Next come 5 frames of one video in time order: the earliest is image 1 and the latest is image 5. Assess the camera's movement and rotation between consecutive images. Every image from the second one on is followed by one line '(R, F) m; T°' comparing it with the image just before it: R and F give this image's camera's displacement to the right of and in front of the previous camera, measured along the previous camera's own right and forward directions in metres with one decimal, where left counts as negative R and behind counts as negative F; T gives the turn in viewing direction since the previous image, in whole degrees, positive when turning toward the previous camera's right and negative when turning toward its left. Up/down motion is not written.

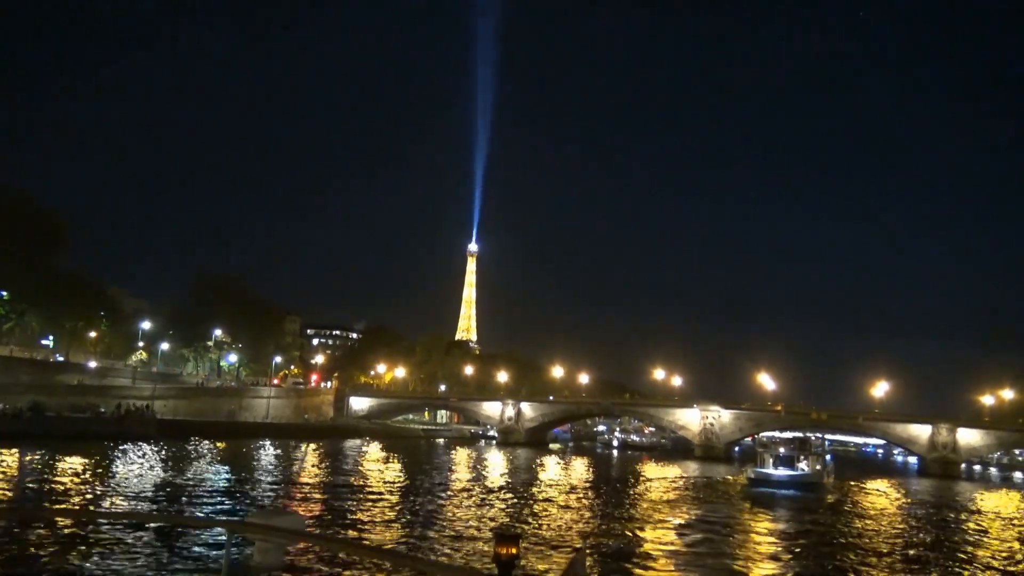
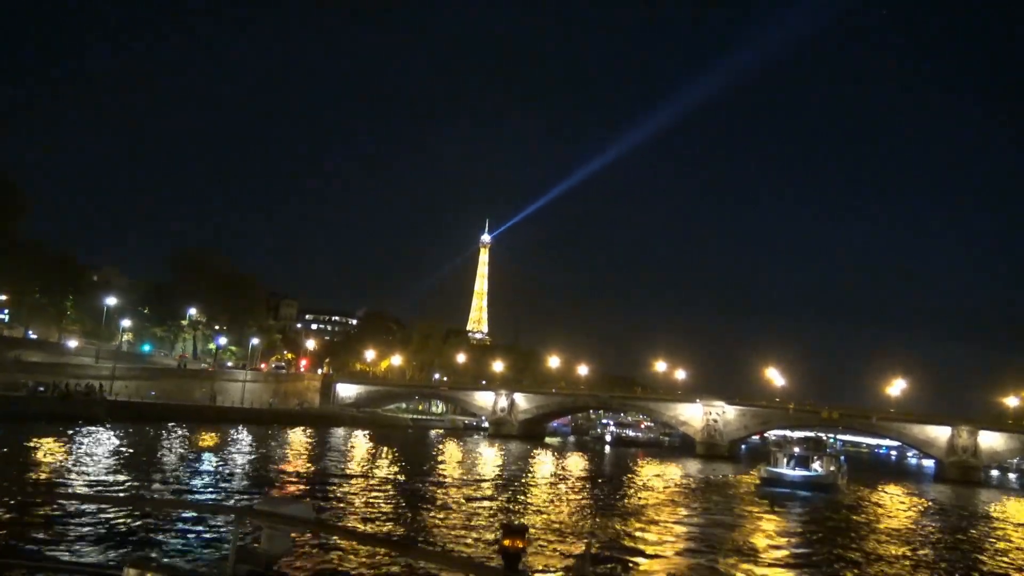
(+1.2, +3.2) m; -1°
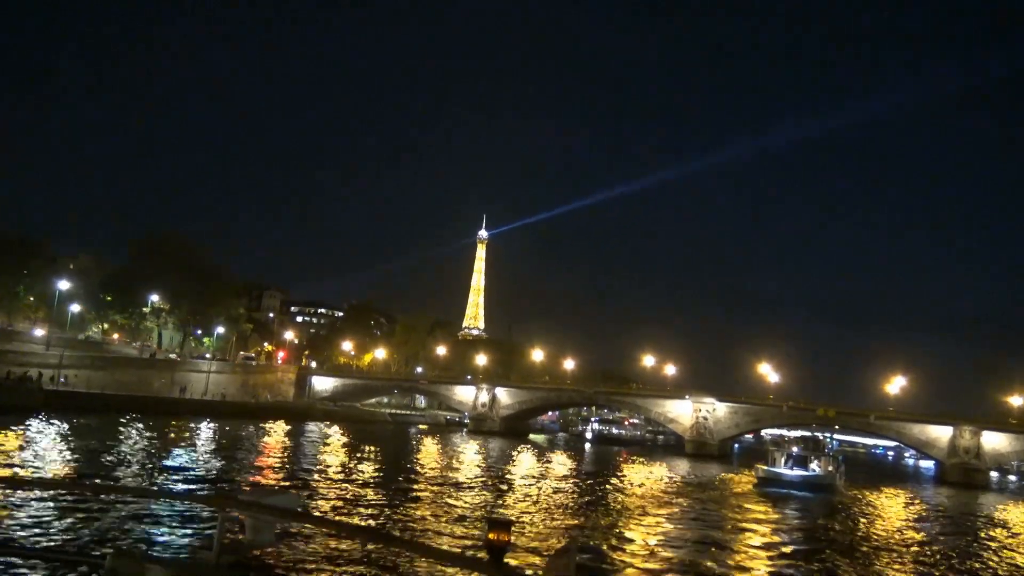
(+1.0, +2.5) m; 0°
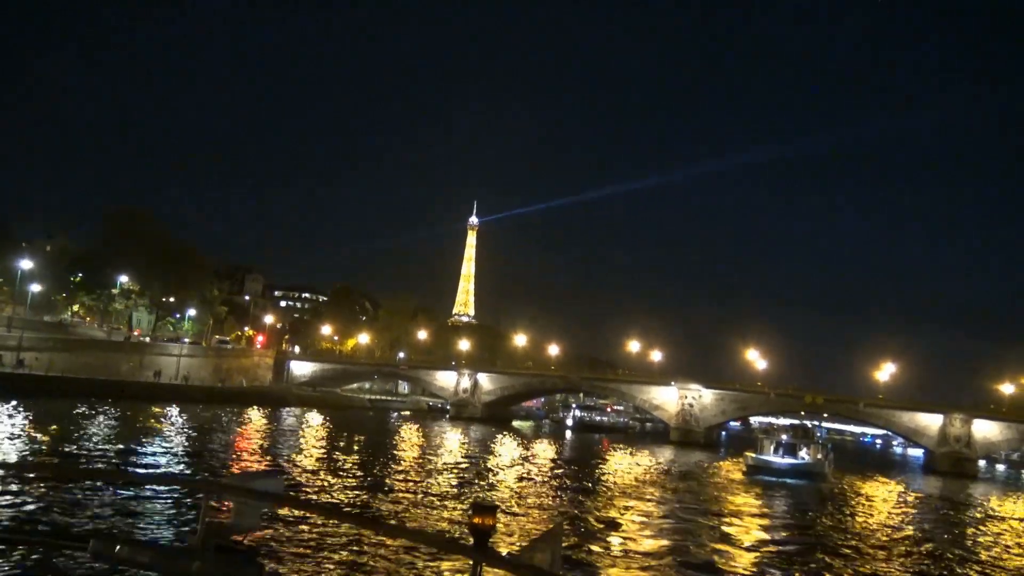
(+0.5, +1.3) m; 0°
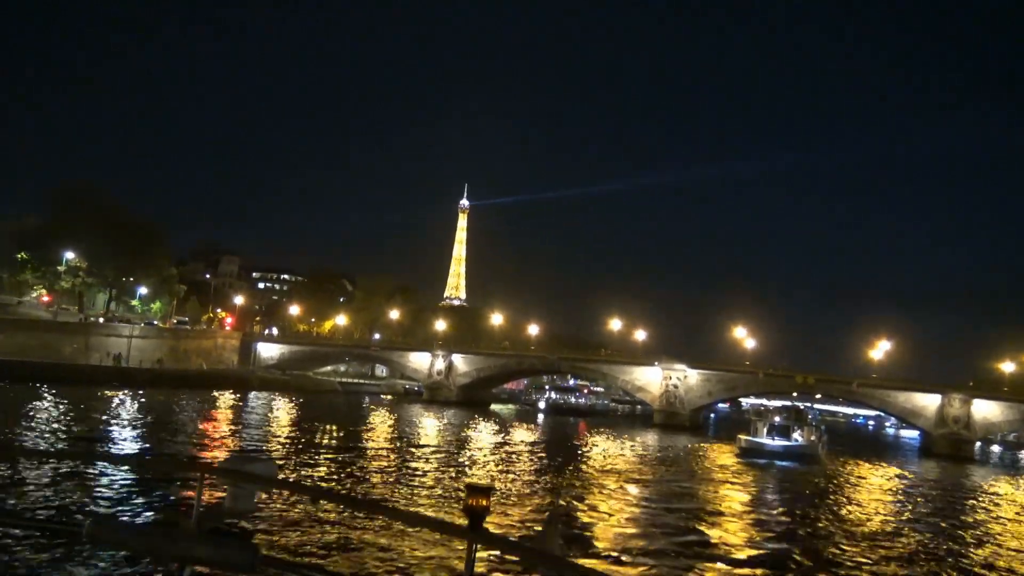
(+1.0, +2.7) m; 0°
